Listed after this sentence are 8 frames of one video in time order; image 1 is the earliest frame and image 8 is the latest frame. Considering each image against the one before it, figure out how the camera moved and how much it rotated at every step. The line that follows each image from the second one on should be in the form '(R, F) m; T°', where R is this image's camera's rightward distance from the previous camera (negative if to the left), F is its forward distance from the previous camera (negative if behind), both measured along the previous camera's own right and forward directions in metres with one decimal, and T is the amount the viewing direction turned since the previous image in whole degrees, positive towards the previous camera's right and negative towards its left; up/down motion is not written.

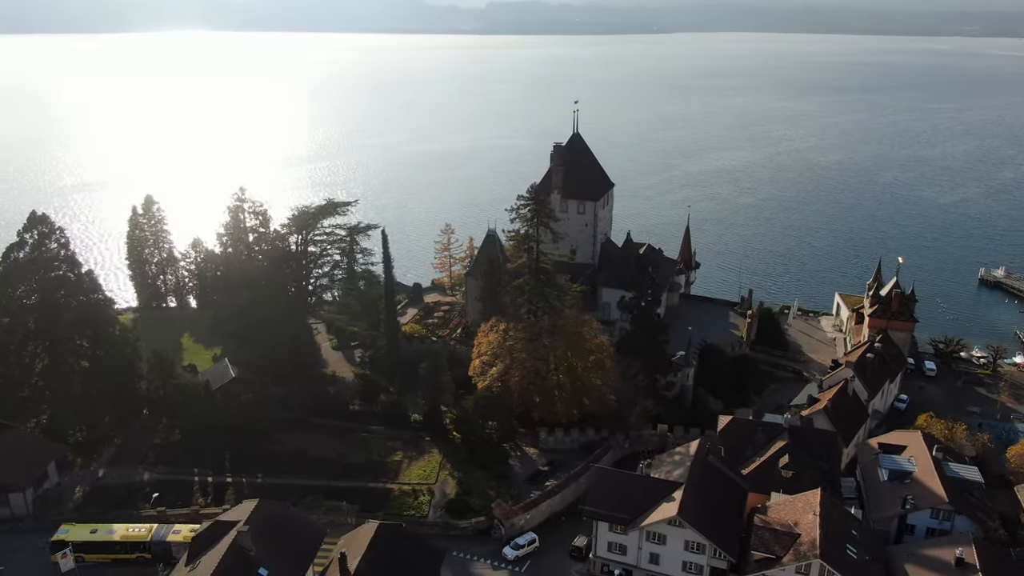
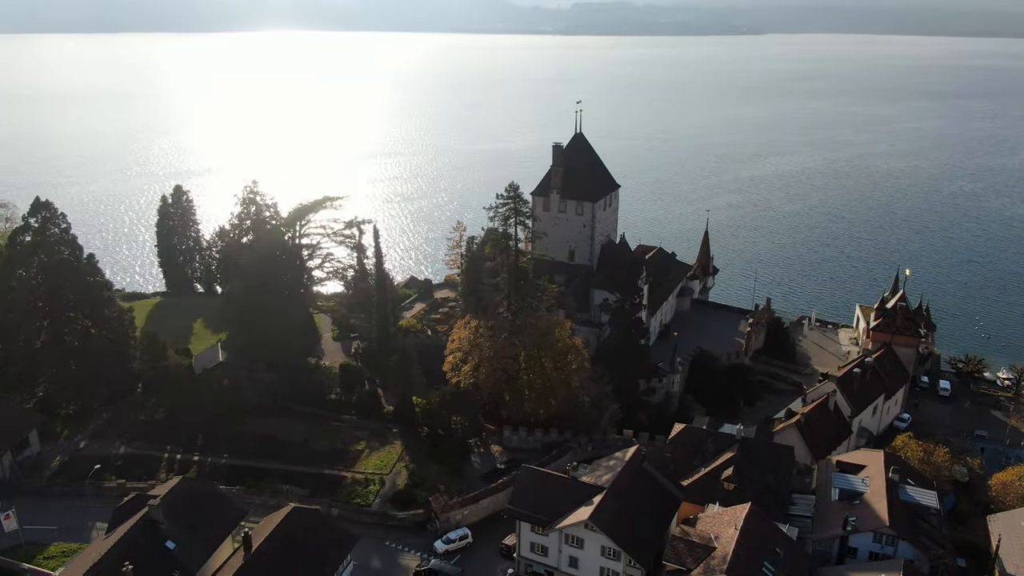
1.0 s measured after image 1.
(+6.0, +0.1) m; -6°
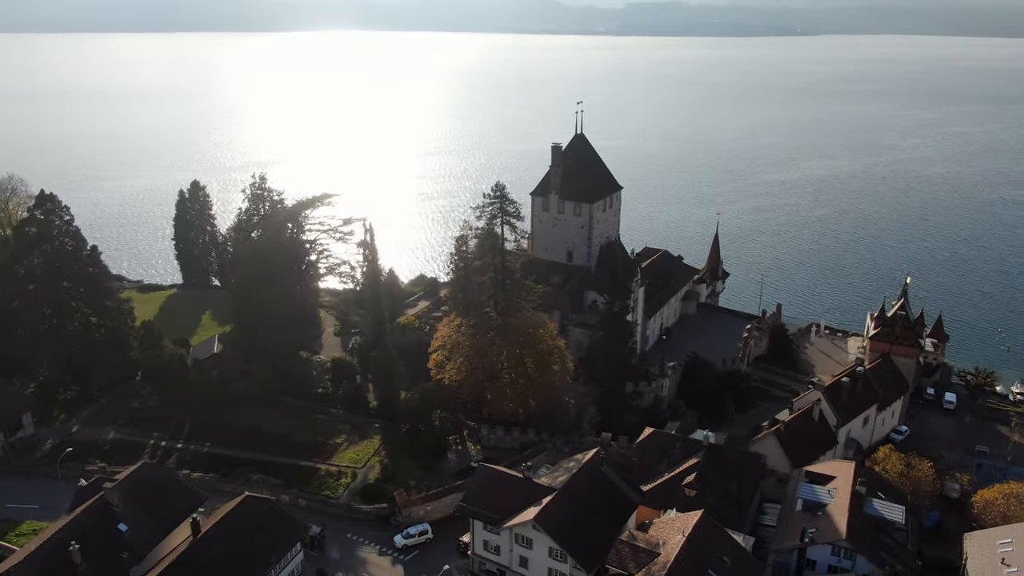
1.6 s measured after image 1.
(+3.6, 0.0) m; -4°
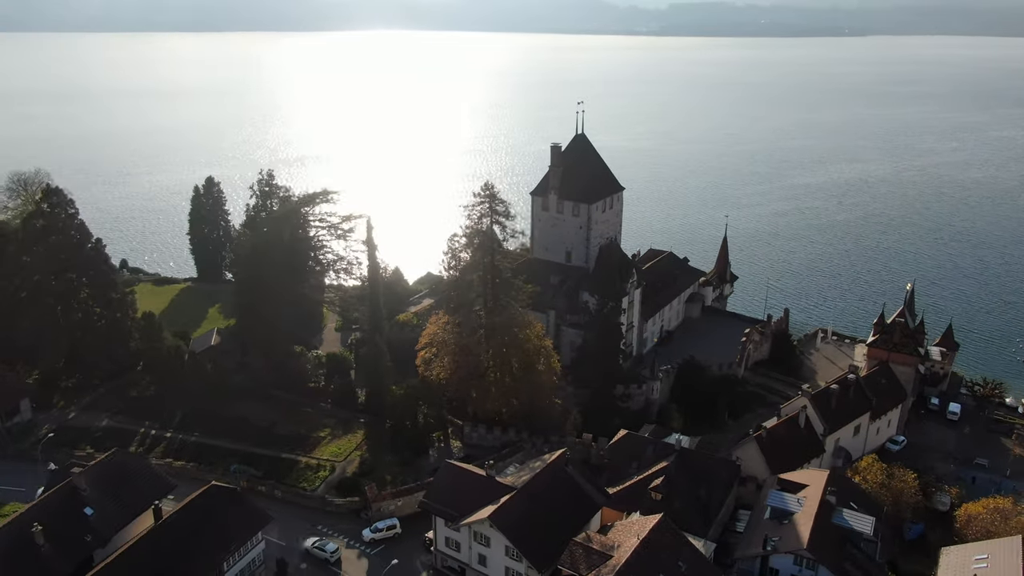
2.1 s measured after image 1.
(+3.0, 0.0) m; -3°
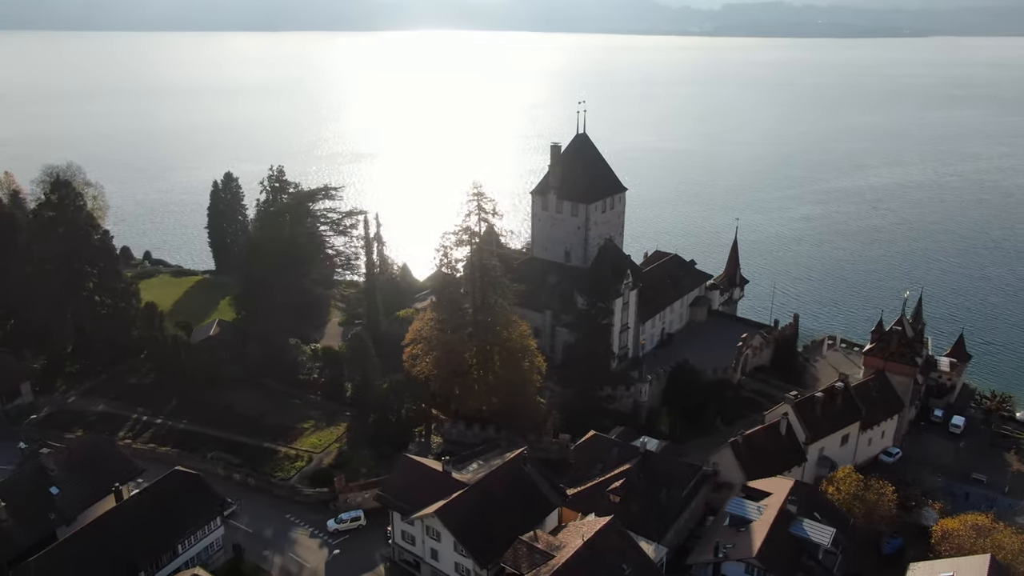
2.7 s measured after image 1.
(+3.6, 0.0) m; -4°
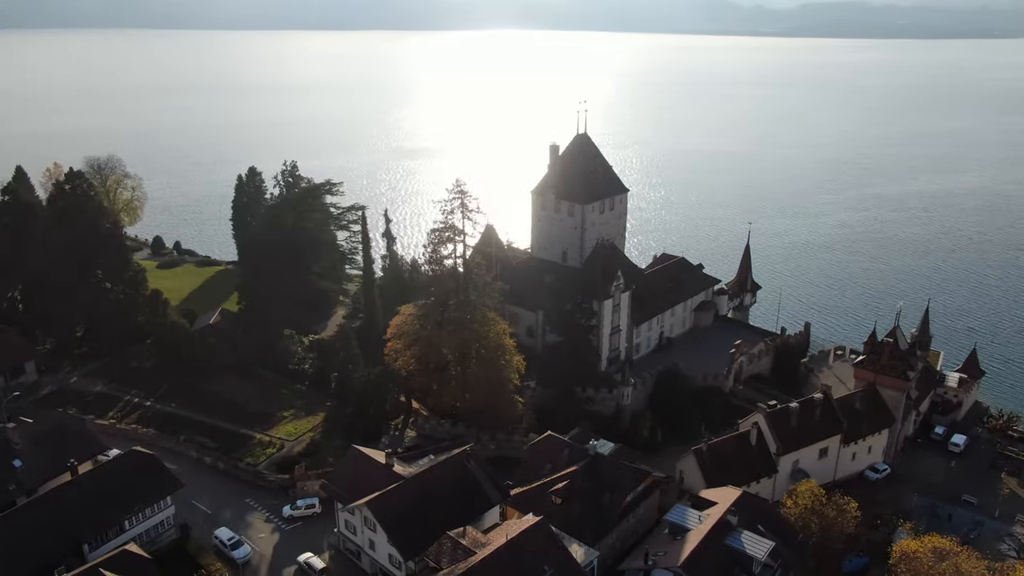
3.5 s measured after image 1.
(+4.9, +0.1) m; -5°
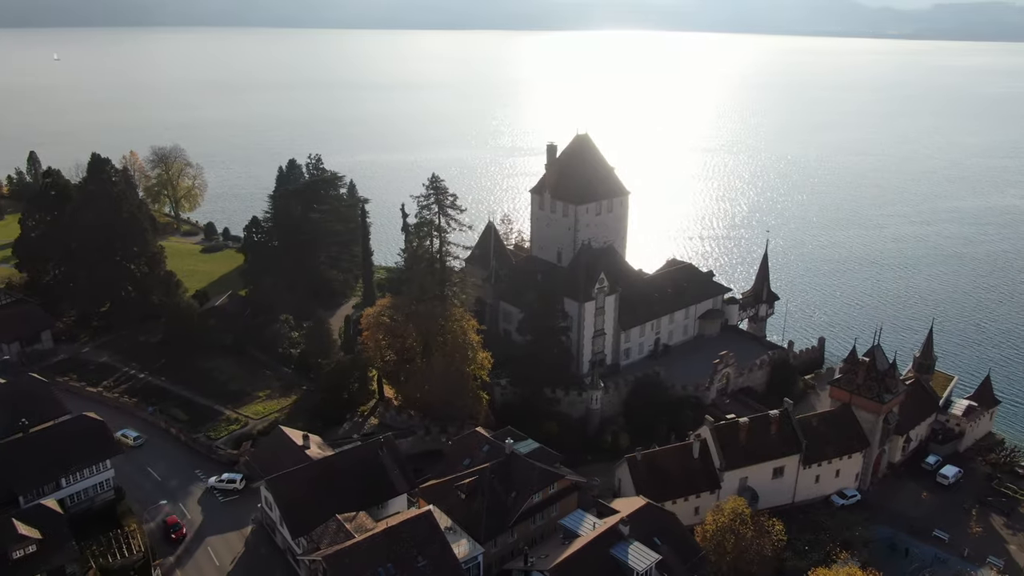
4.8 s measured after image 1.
(+7.9, +0.3) m; -8°
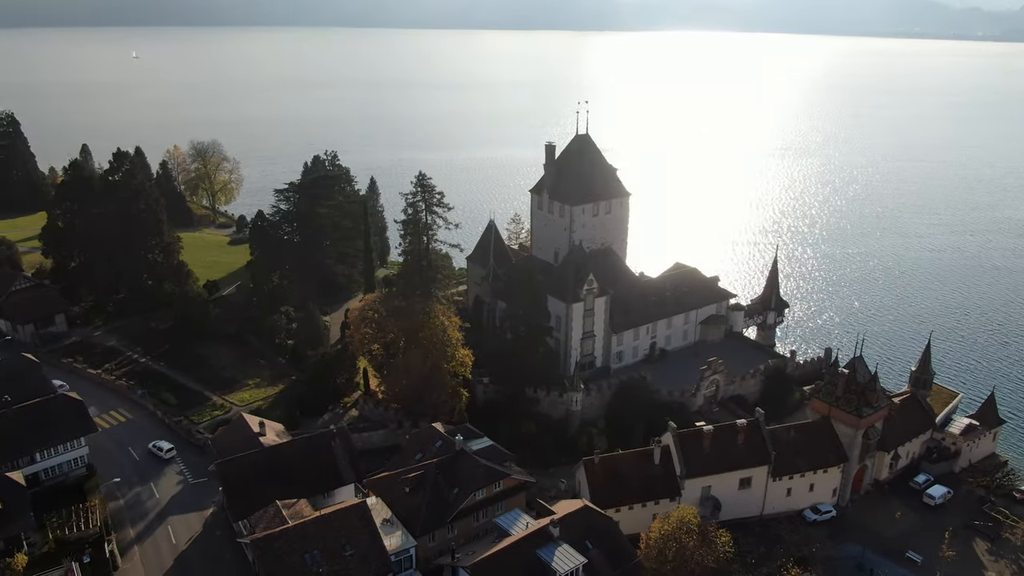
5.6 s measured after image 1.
(+4.8, +0.1) m; -5°
